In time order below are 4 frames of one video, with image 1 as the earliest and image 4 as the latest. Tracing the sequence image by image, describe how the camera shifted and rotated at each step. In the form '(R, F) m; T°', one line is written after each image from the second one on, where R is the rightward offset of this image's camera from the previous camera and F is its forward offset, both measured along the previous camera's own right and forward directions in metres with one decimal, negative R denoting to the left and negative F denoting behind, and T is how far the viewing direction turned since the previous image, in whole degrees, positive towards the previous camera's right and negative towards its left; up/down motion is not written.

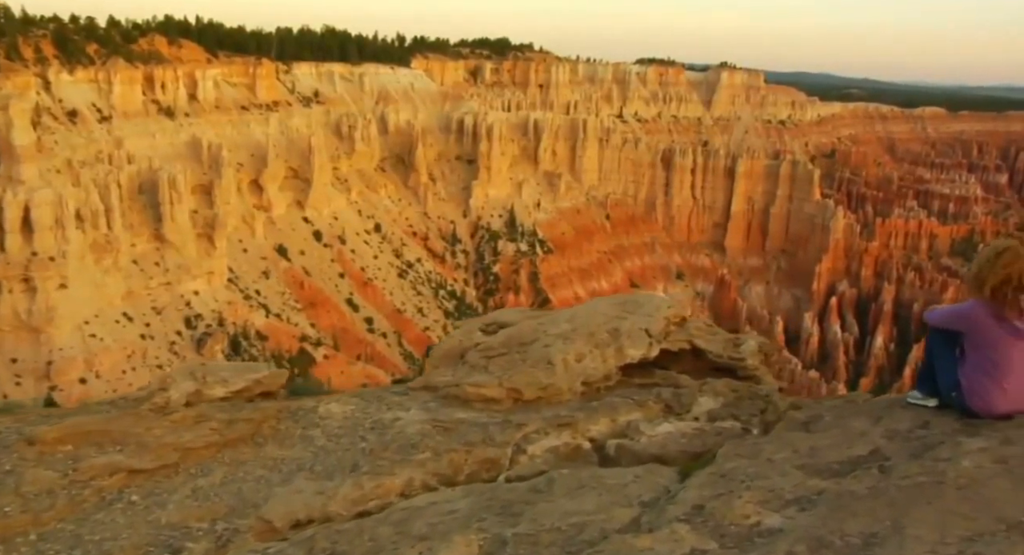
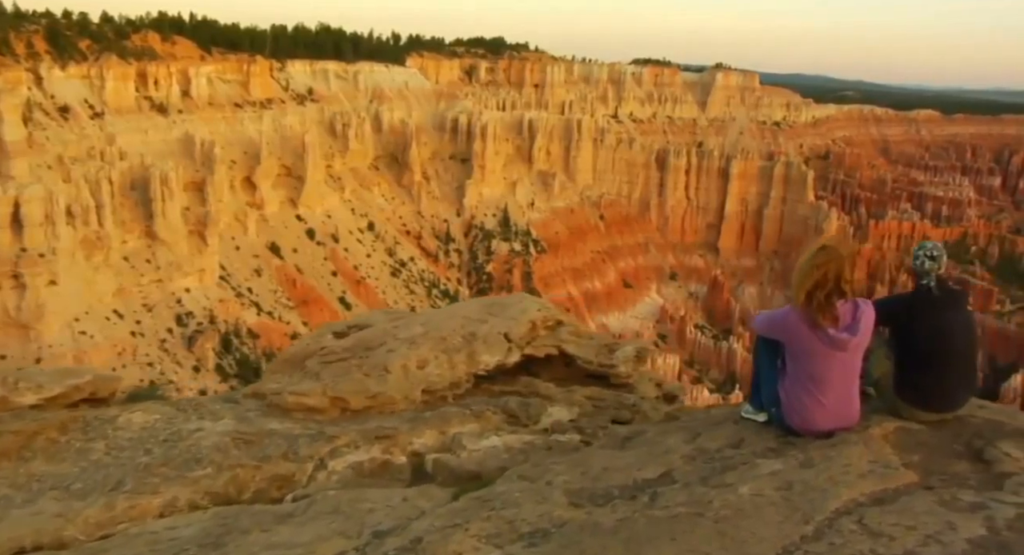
(+1.3, +0.5) m; 0°
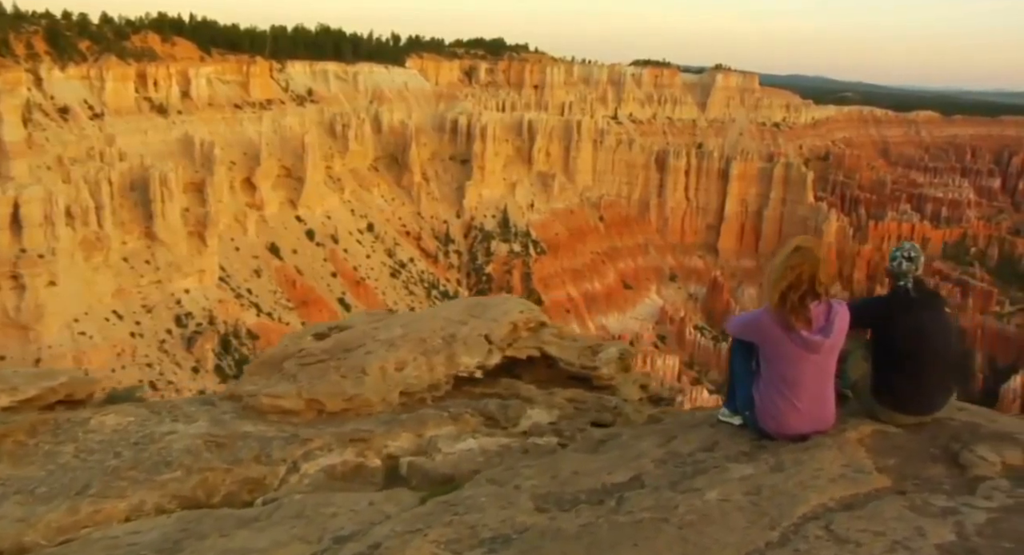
(+0.2, +0.1) m; 0°
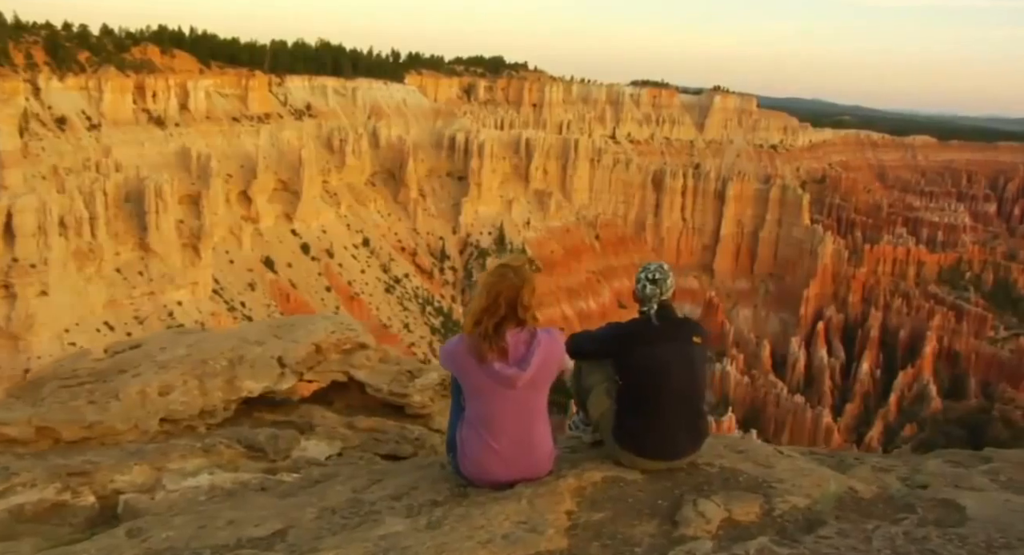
(+1.7, +0.6) m; 0°
